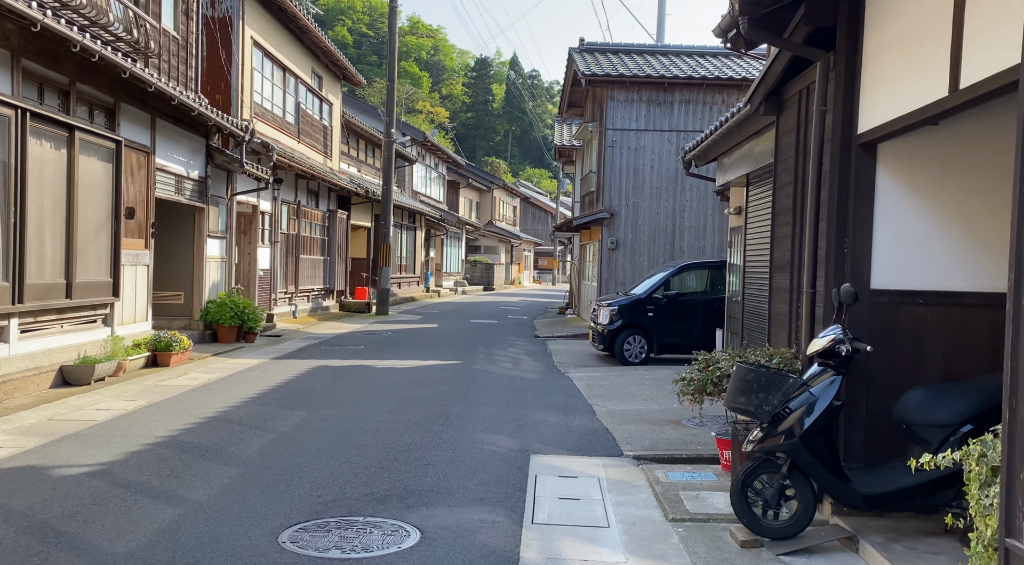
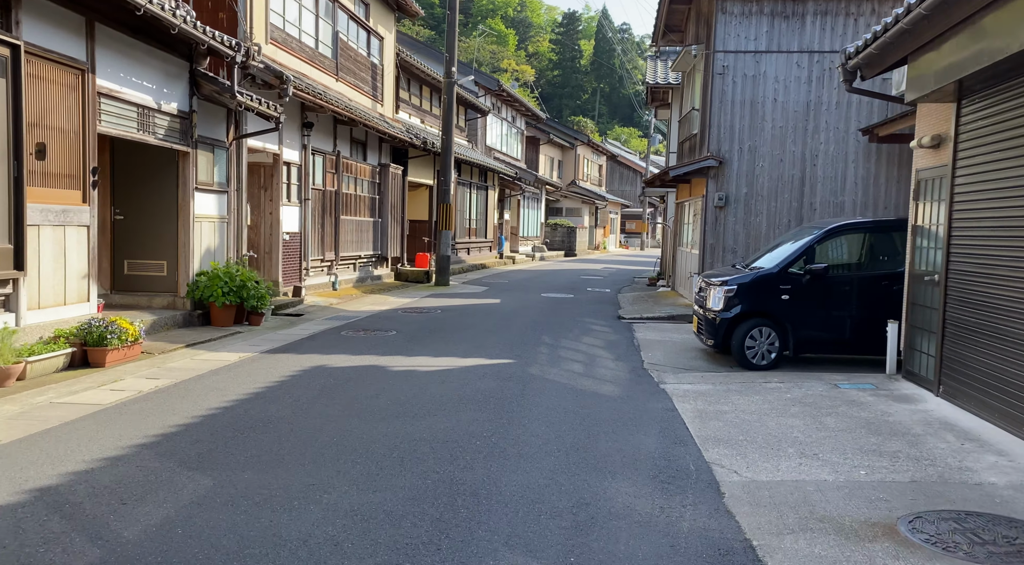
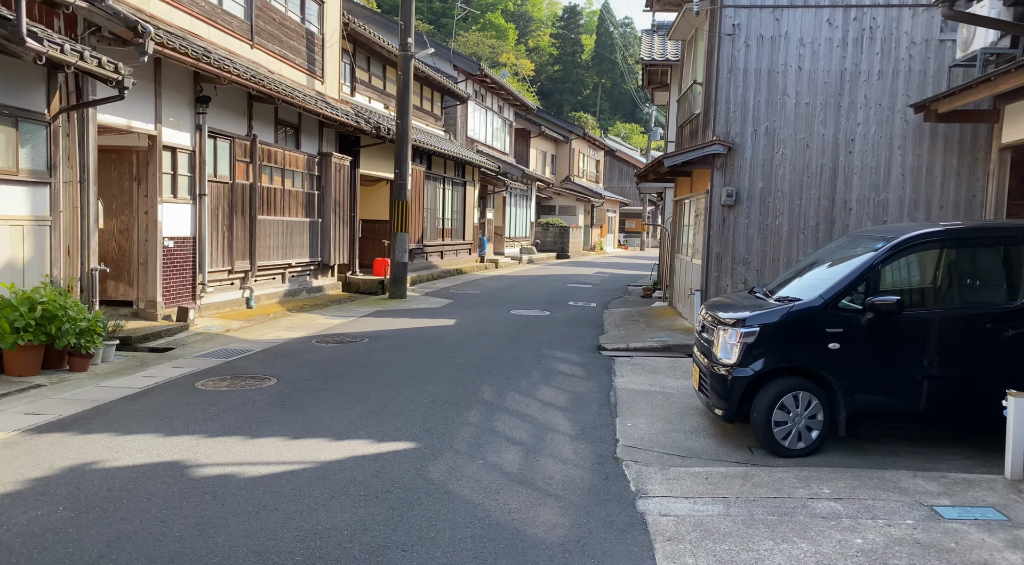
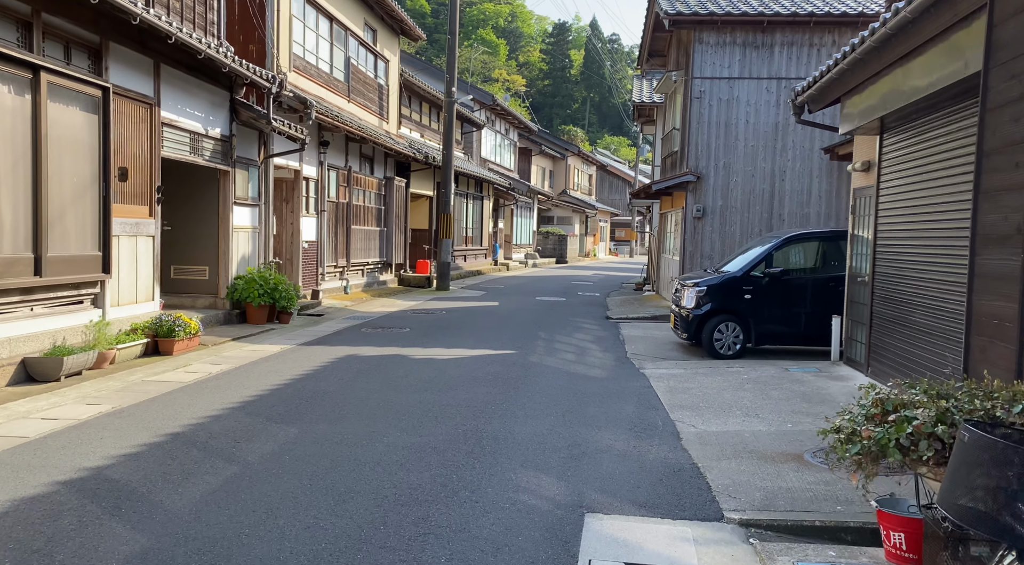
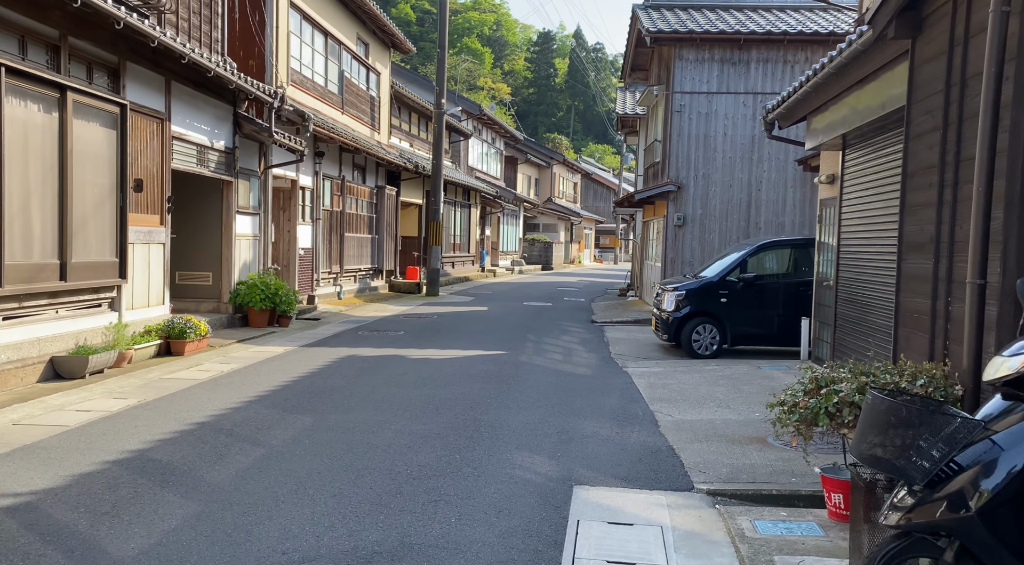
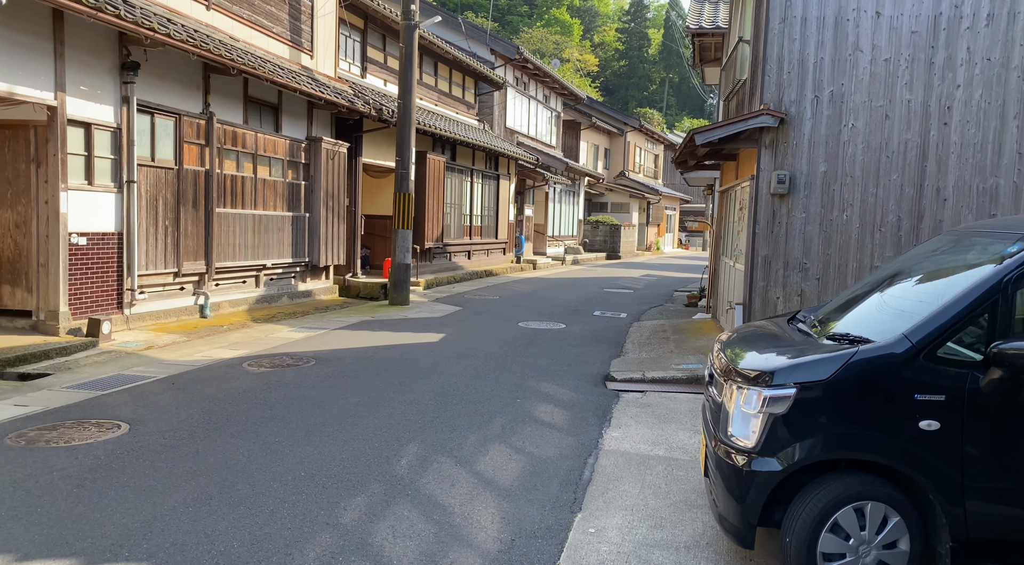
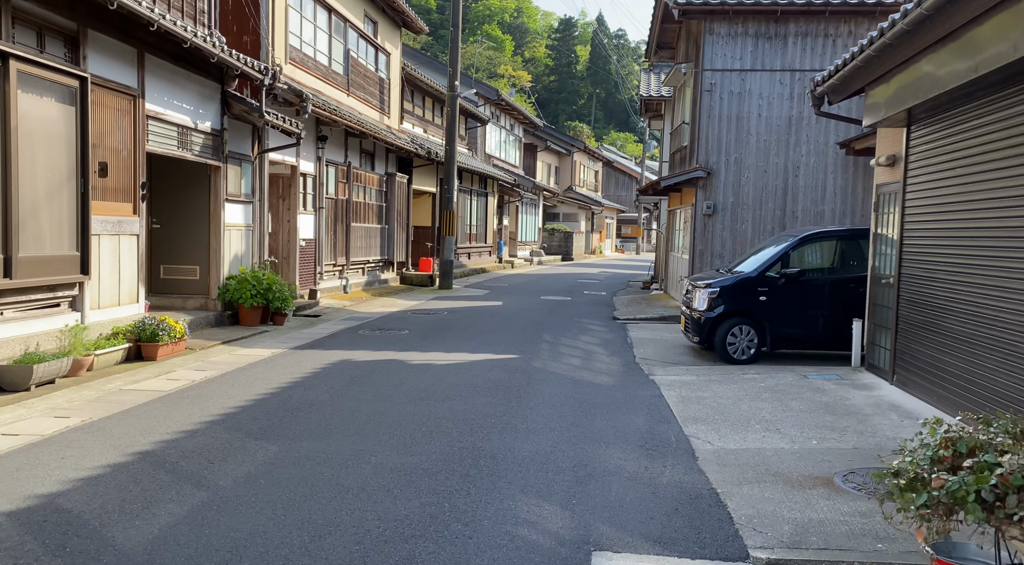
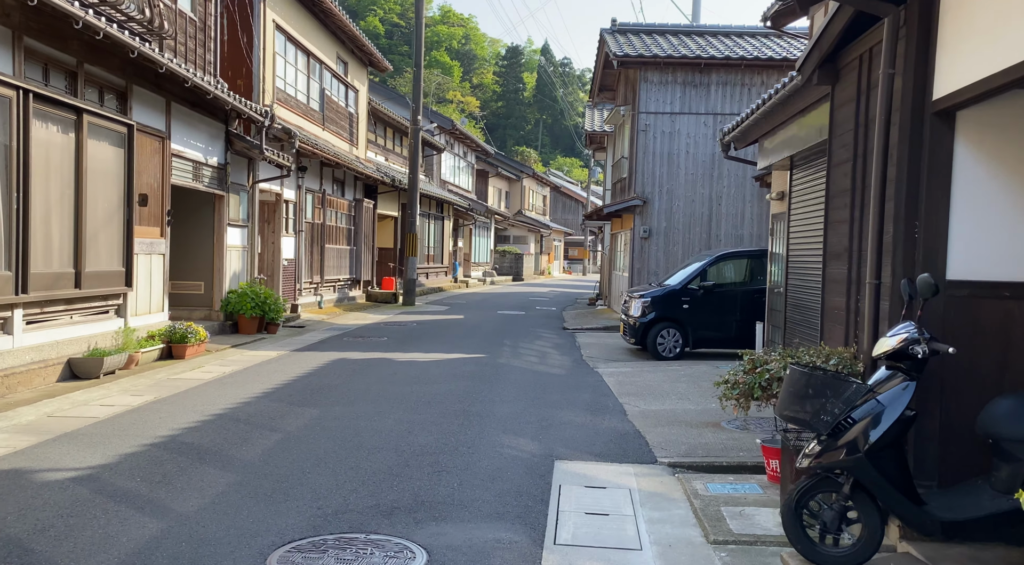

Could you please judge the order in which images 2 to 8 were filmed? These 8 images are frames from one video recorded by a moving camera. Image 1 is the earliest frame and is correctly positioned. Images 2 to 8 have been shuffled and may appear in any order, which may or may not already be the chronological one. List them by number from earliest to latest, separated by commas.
8, 5, 4, 7, 2, 3, 6
